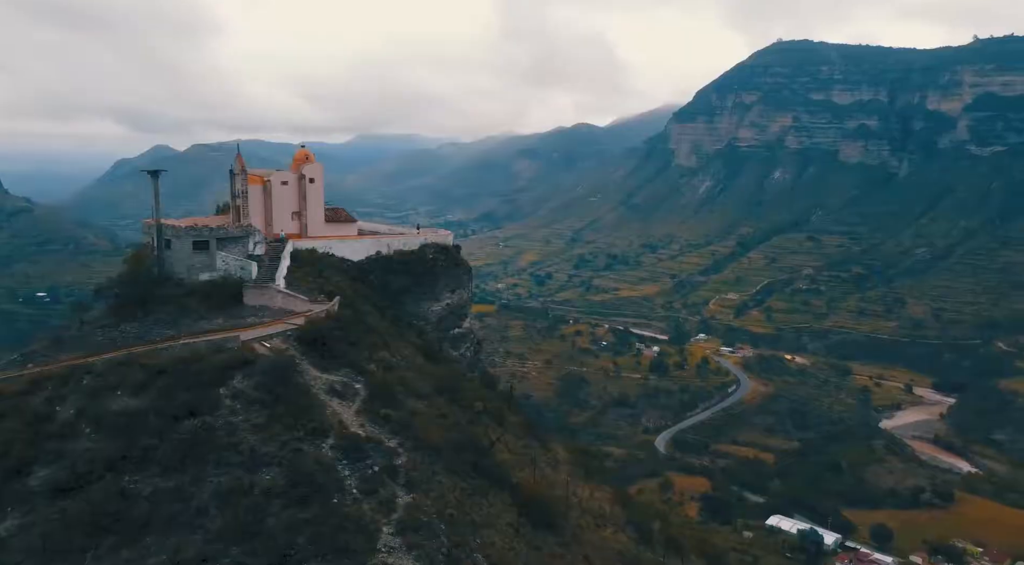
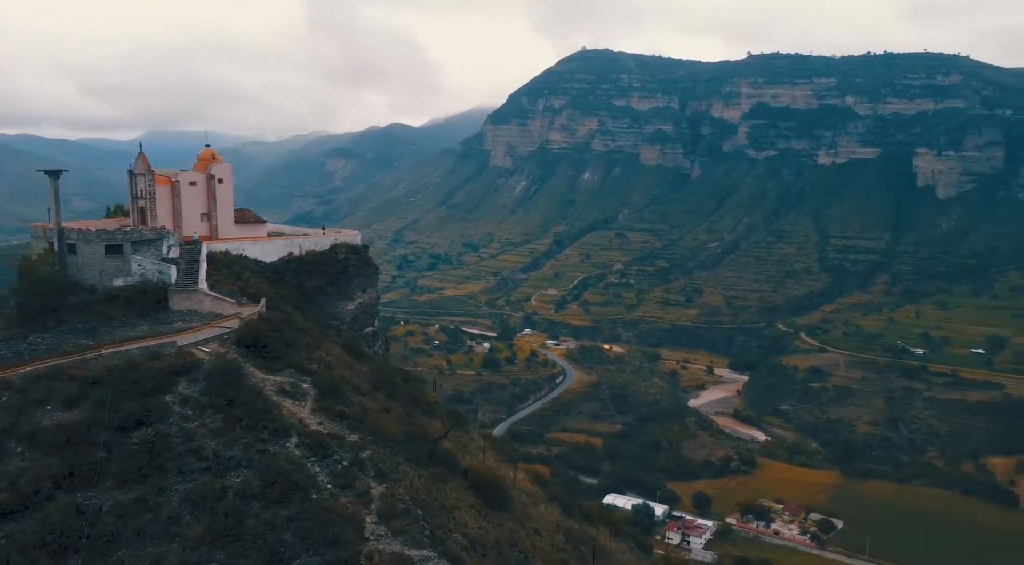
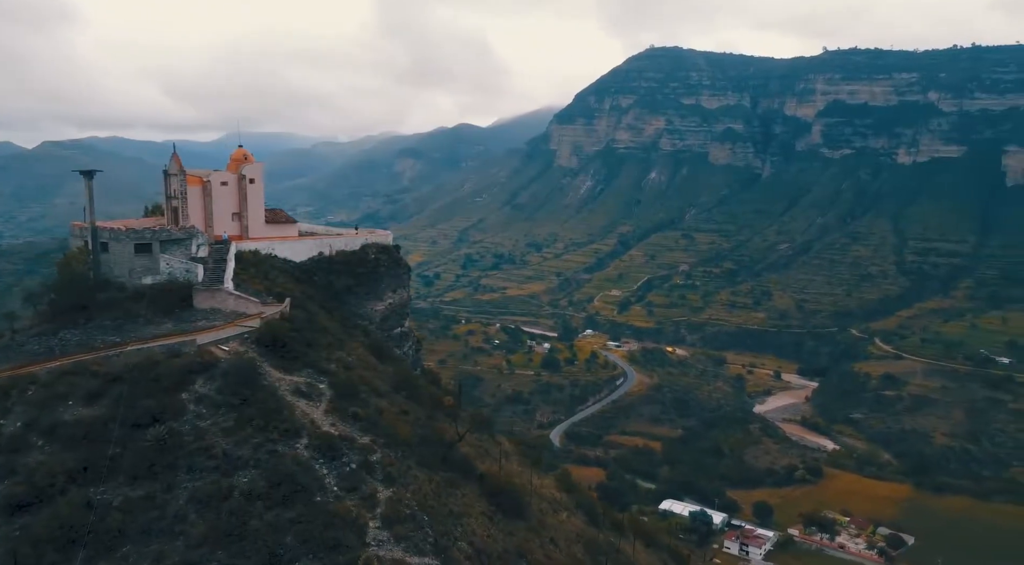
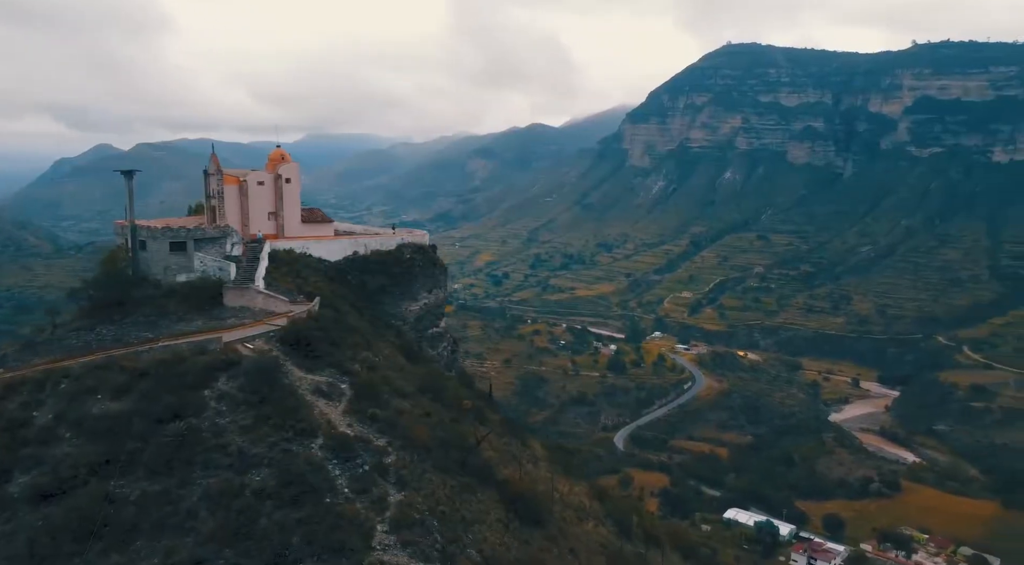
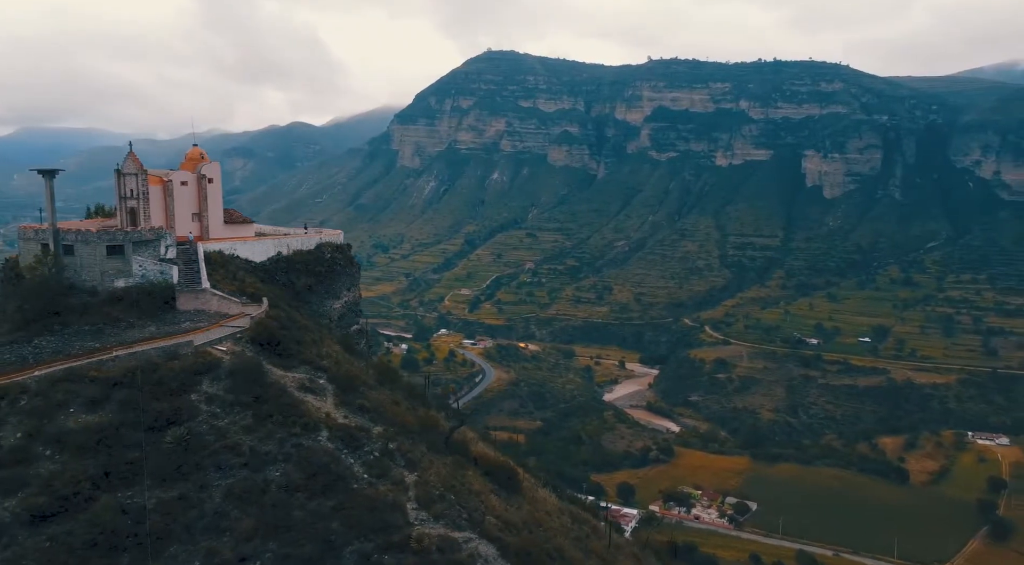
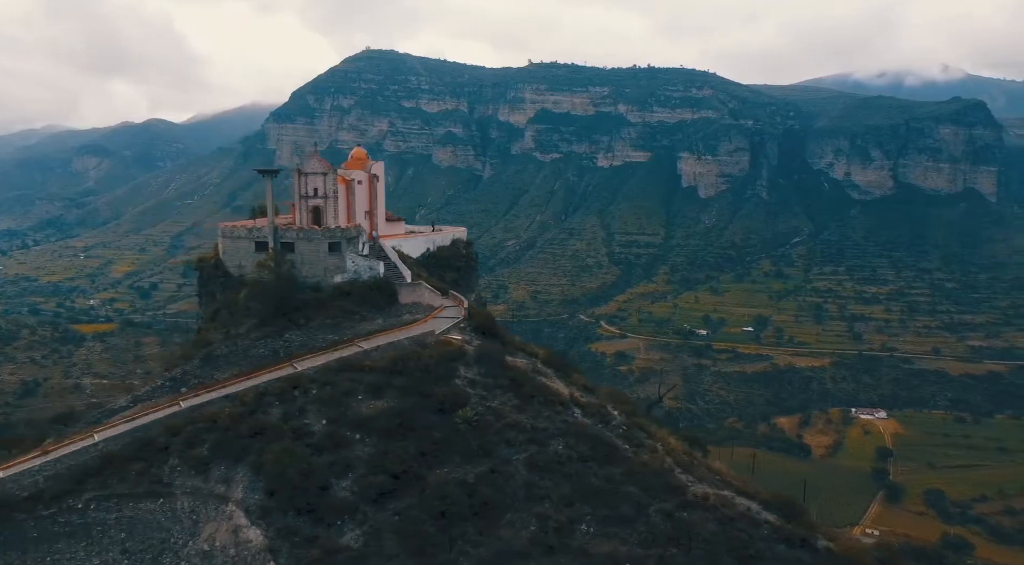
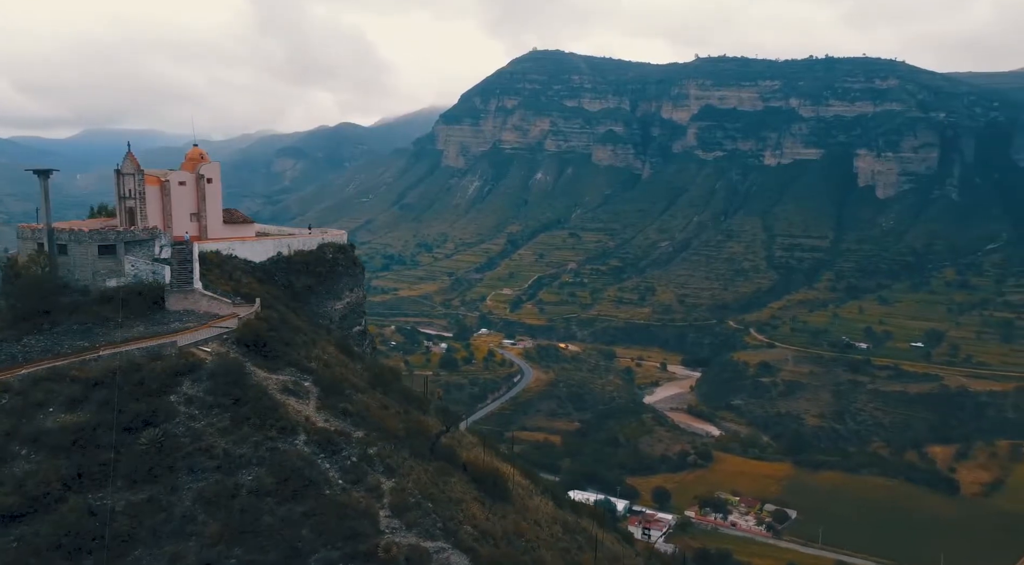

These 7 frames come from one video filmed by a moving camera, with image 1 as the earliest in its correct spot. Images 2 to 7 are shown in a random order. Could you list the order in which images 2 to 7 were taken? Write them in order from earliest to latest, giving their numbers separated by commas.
4, 3, 2, 7, 5, 6
